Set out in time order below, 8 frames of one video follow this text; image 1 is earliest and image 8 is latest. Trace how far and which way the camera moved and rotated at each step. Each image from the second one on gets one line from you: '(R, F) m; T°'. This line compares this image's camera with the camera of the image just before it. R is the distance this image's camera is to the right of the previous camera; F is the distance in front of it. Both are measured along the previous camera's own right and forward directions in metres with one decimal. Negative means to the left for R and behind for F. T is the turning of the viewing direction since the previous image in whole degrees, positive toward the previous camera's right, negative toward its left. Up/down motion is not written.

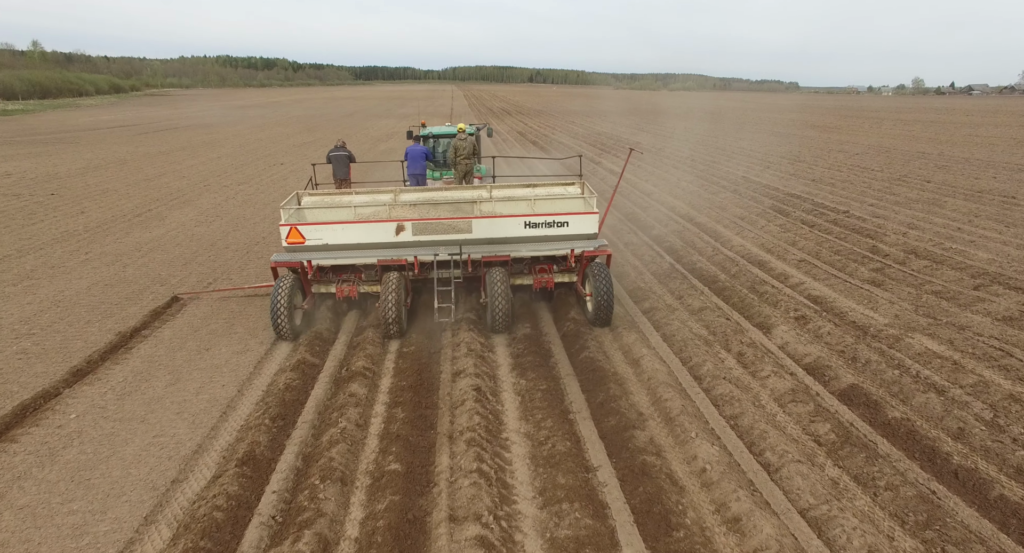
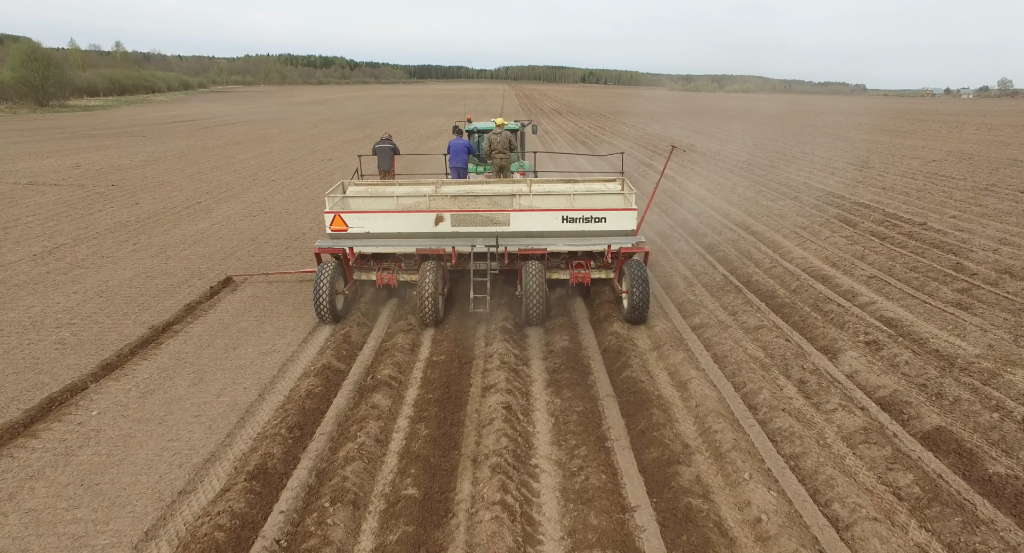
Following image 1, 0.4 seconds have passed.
(+0.1, +0.4) m; -4°
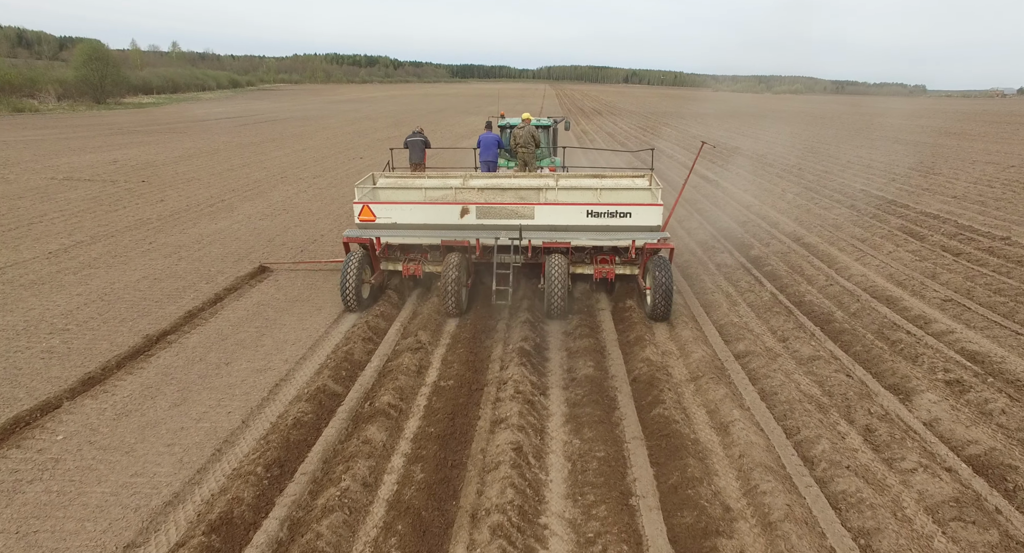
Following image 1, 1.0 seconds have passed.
(+0.2, +0.7) m; -4°
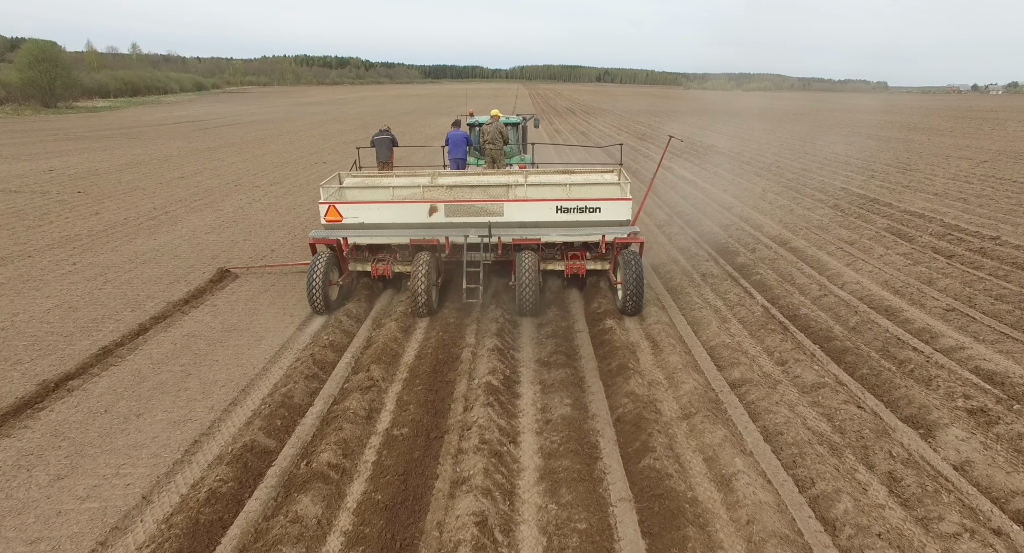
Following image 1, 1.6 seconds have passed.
(+0.1, +0.8) m; +2°
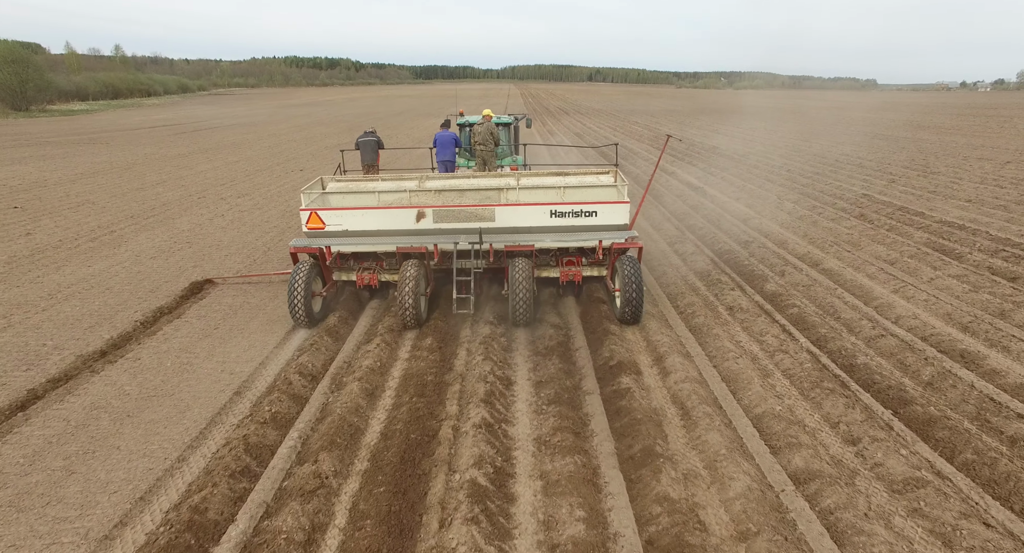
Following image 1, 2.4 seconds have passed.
(0.0, +1.3) m; +1°
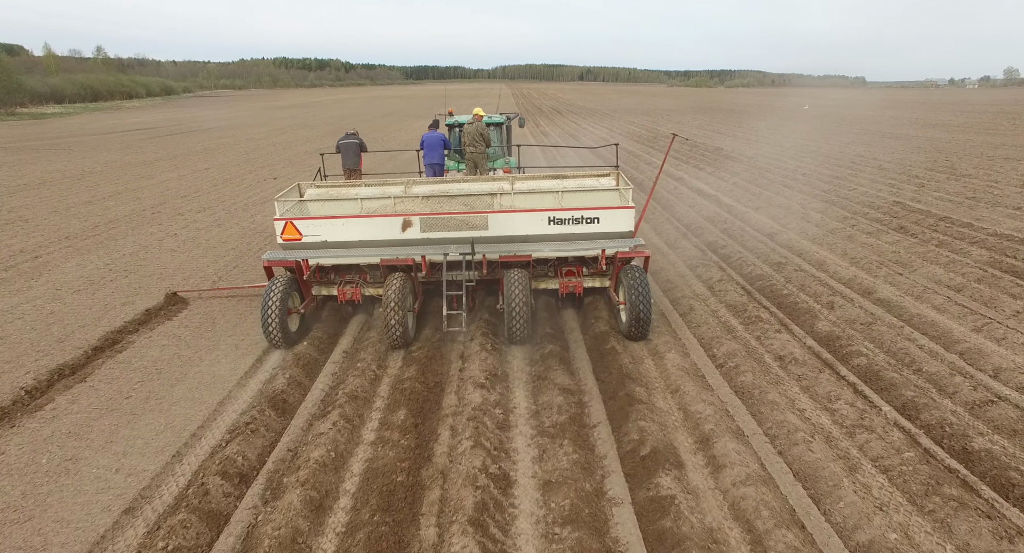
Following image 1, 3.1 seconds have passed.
(0.0, +1.5) m; +1°
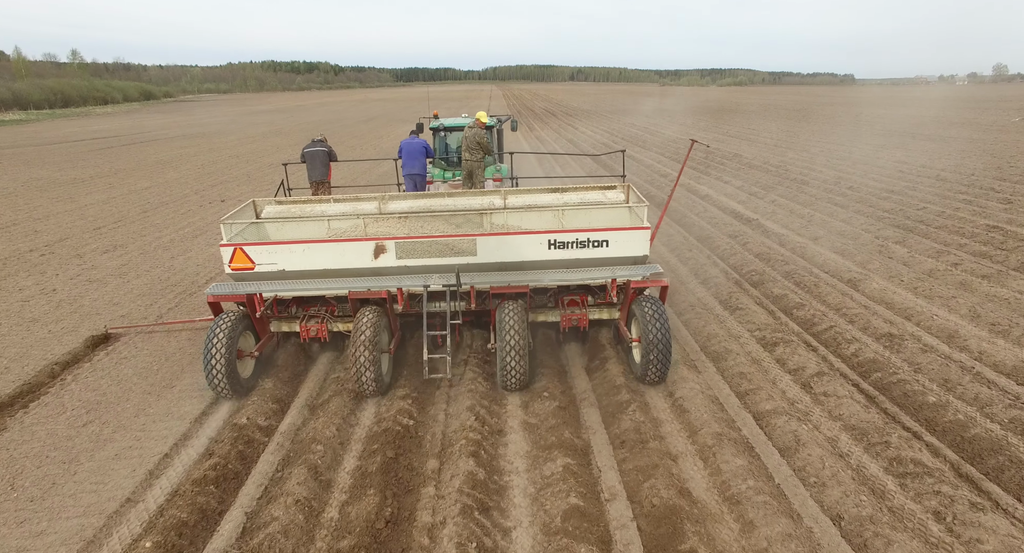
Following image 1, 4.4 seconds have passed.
(0.0, +2.7) m; +1°
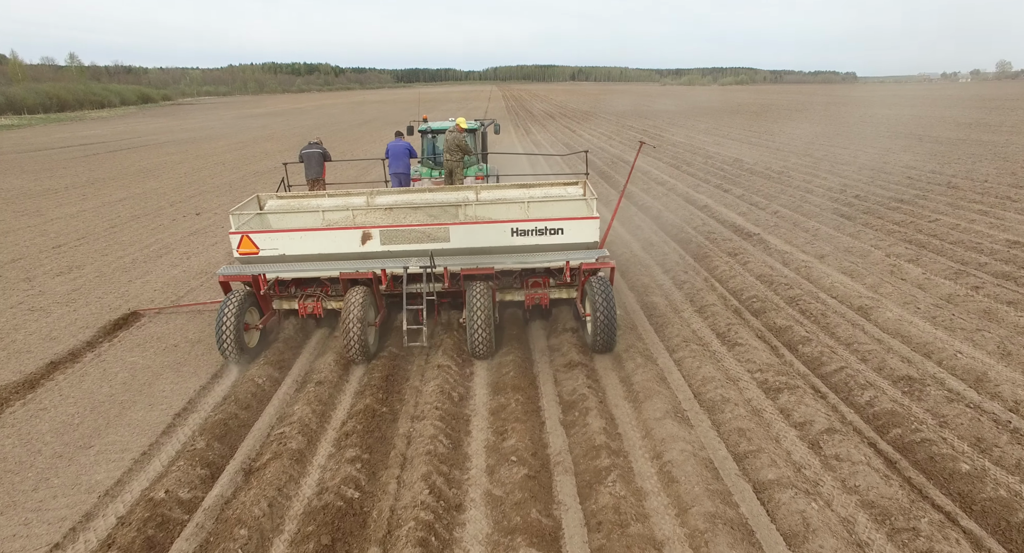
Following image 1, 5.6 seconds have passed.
(+0.3, +0.7) m; 0°
